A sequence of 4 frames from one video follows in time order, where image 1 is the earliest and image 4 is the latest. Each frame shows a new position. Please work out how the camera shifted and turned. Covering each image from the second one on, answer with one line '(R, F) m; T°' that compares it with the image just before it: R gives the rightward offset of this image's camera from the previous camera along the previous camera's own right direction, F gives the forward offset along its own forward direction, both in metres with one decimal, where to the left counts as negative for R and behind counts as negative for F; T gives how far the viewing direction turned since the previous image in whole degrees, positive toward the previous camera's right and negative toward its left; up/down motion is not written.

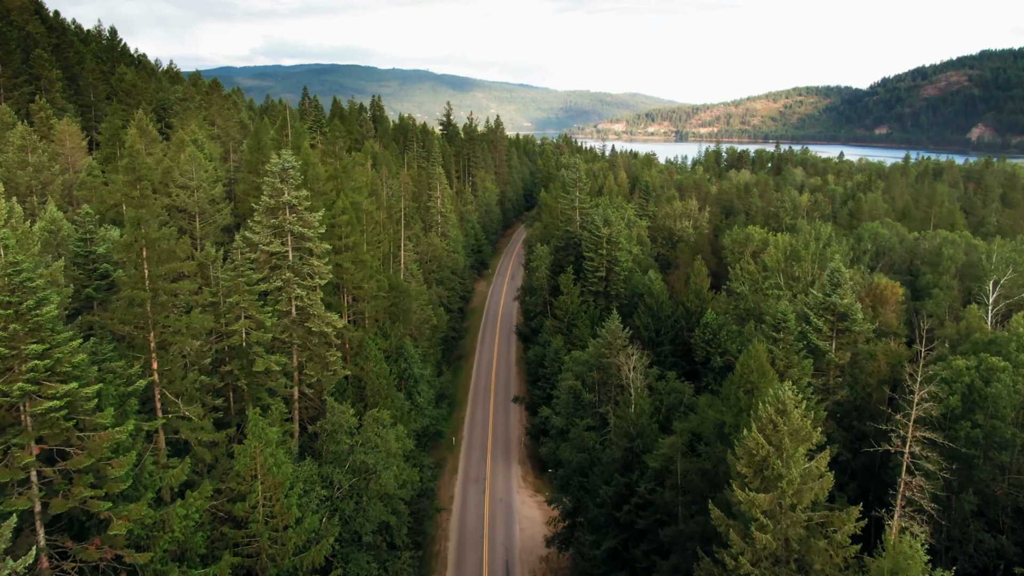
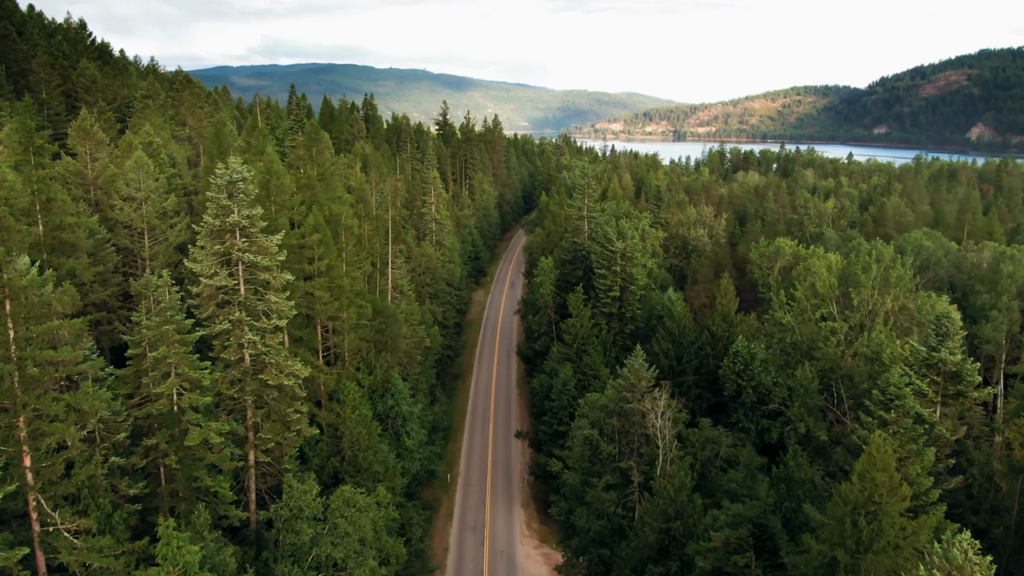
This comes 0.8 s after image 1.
(-0.4, +6.9) m; 0°
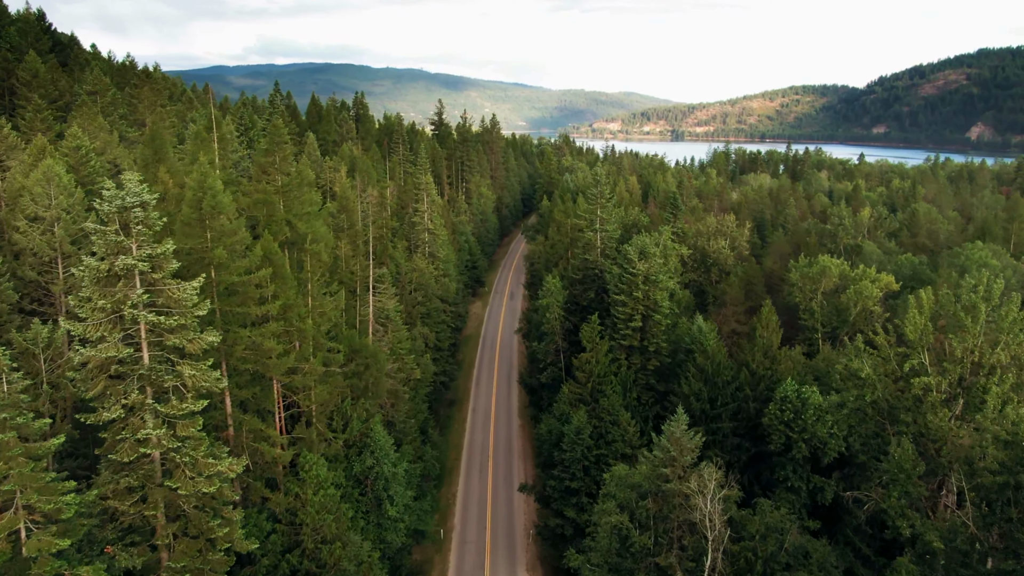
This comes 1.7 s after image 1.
(-0.4, +7.9) m; 0°
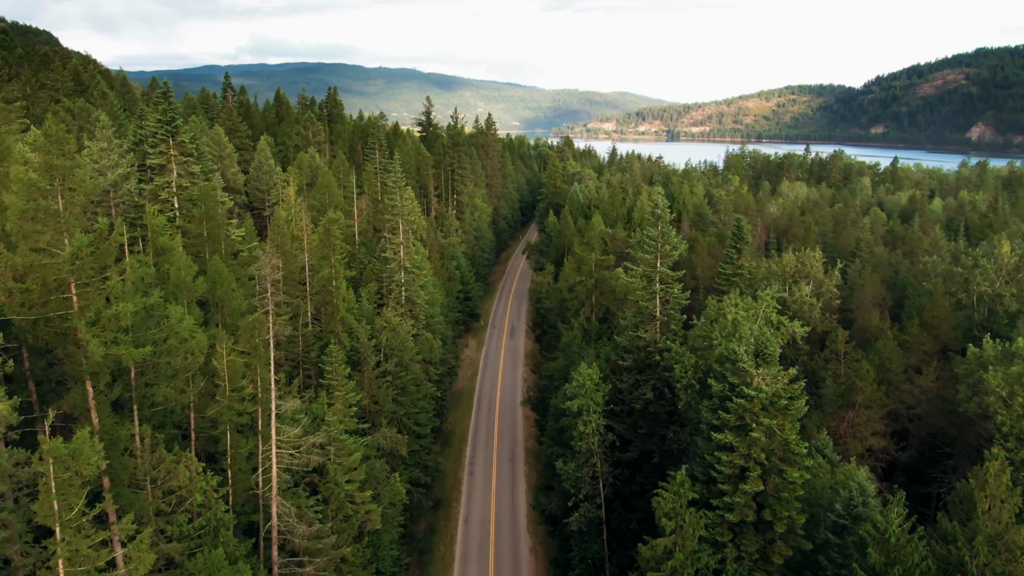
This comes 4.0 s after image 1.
(-1.0, +19.9) m; +1°
